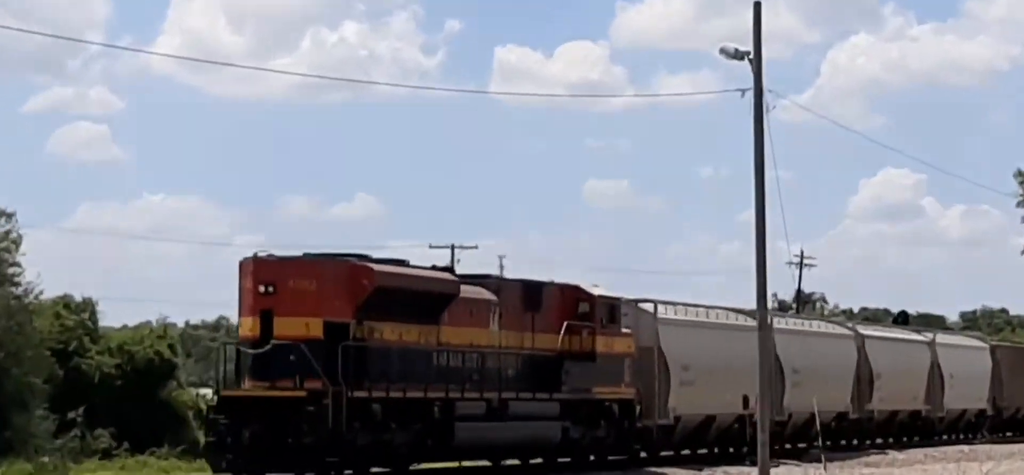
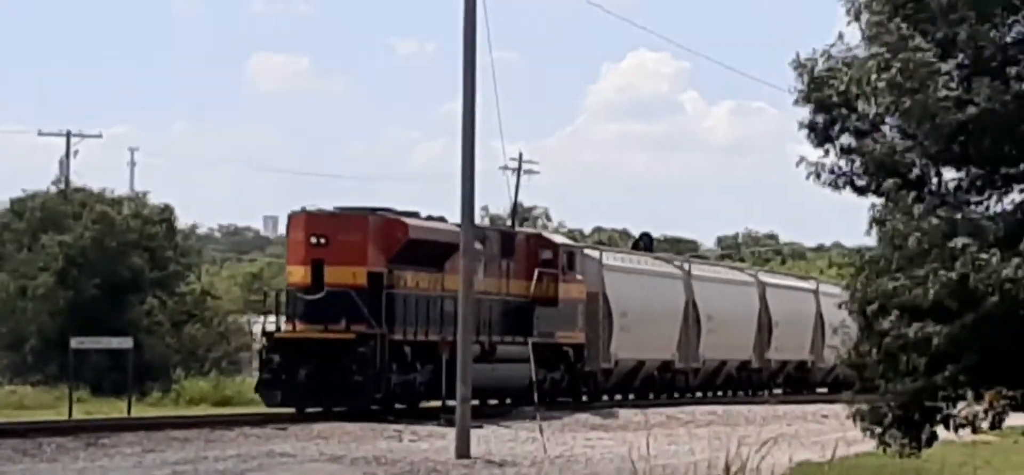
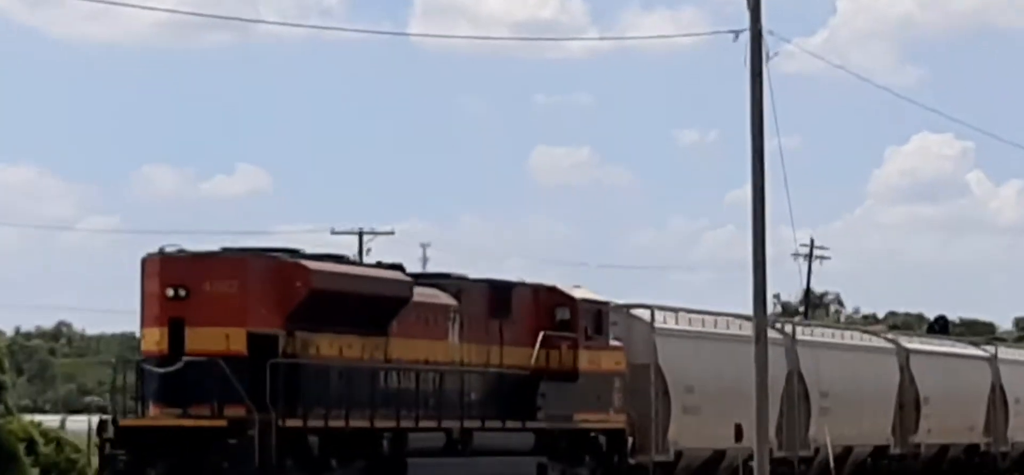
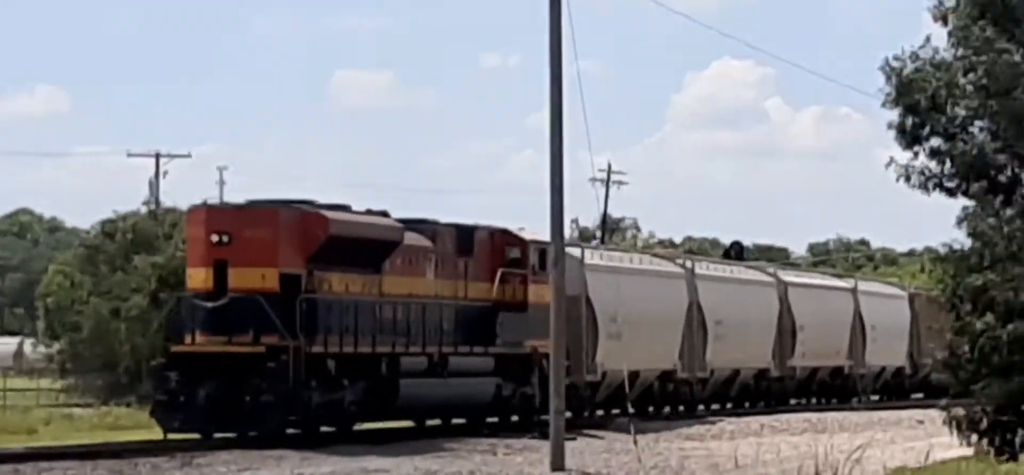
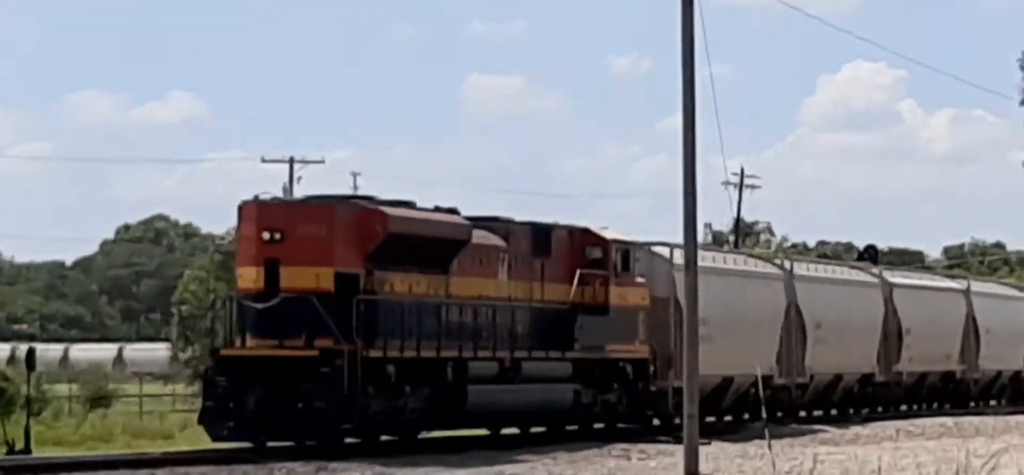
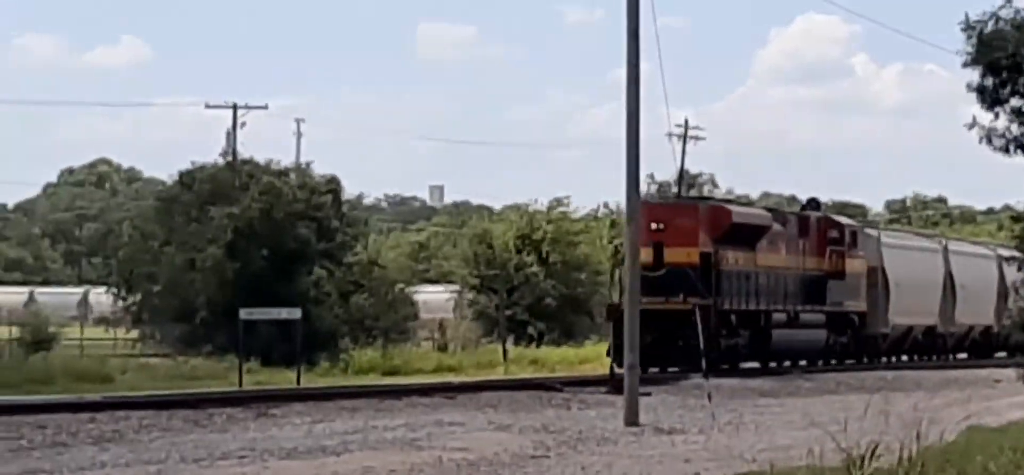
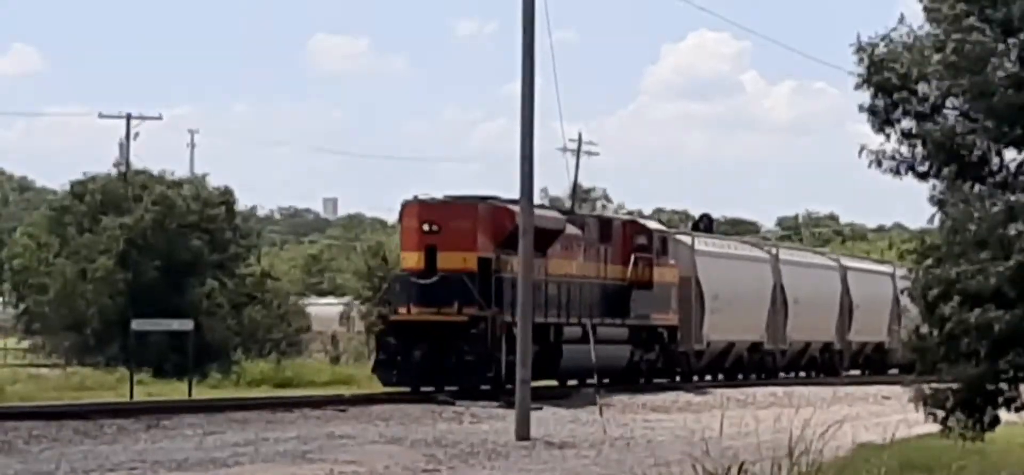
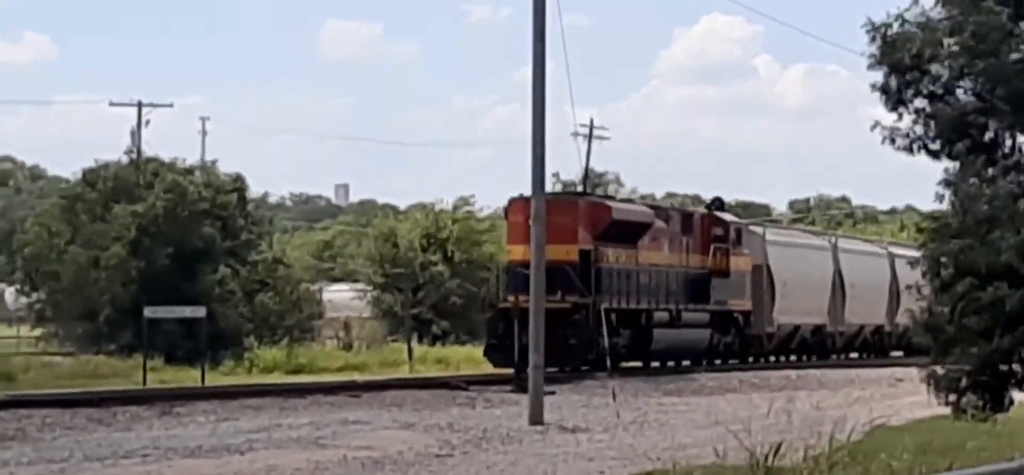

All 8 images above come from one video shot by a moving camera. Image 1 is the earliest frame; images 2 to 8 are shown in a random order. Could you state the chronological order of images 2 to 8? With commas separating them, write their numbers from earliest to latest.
3, 5, 4, 2, 7, 8, 6
